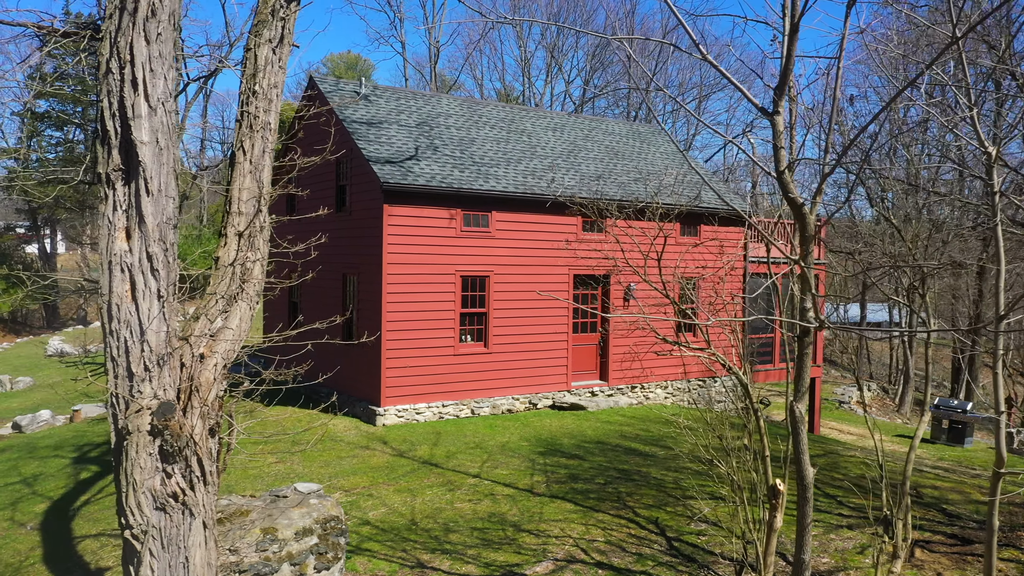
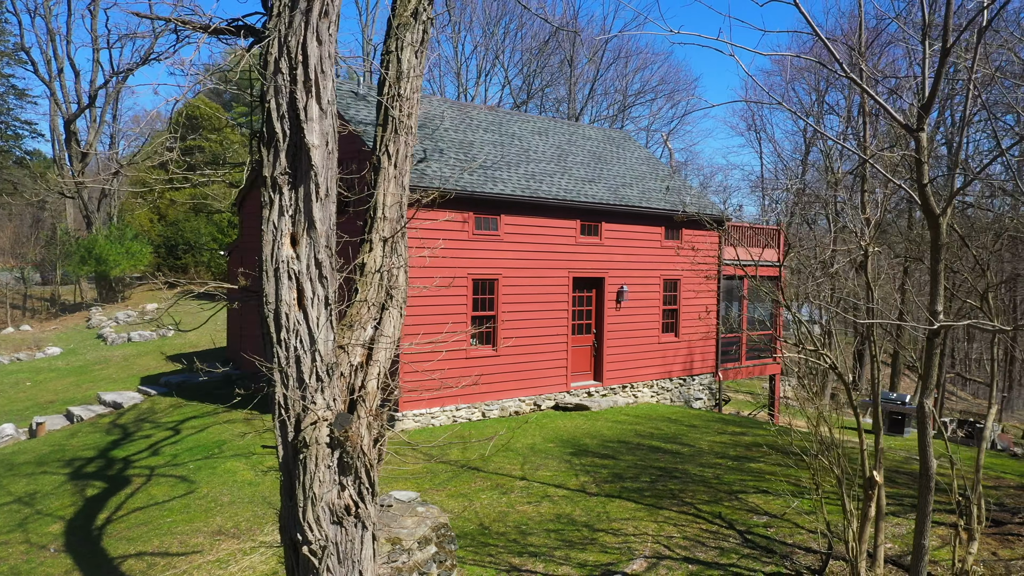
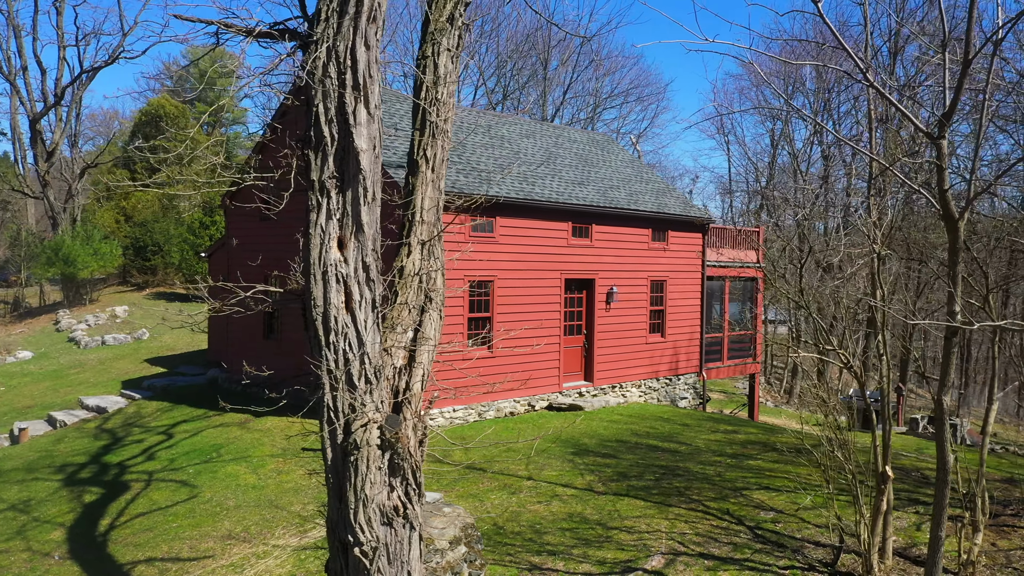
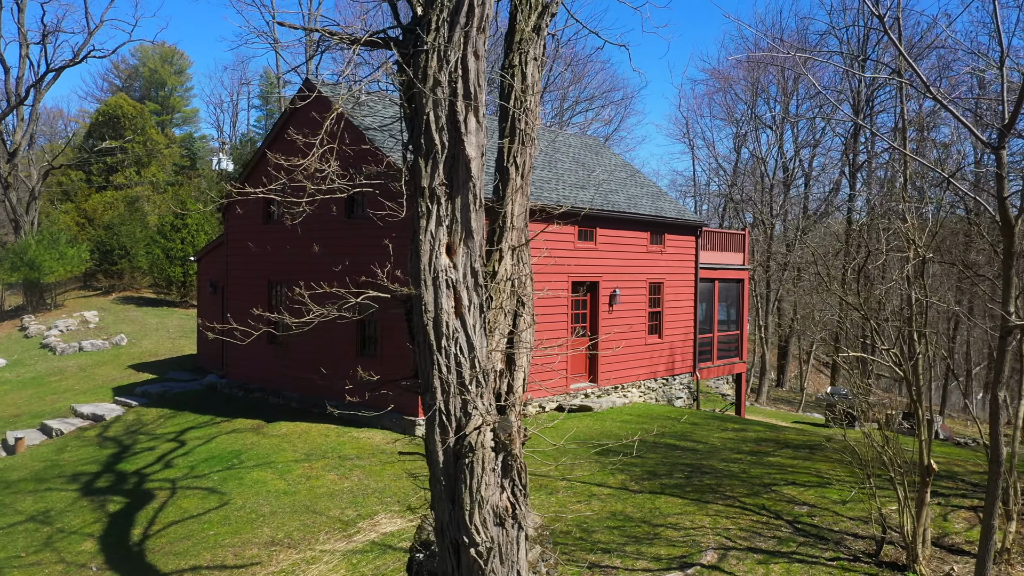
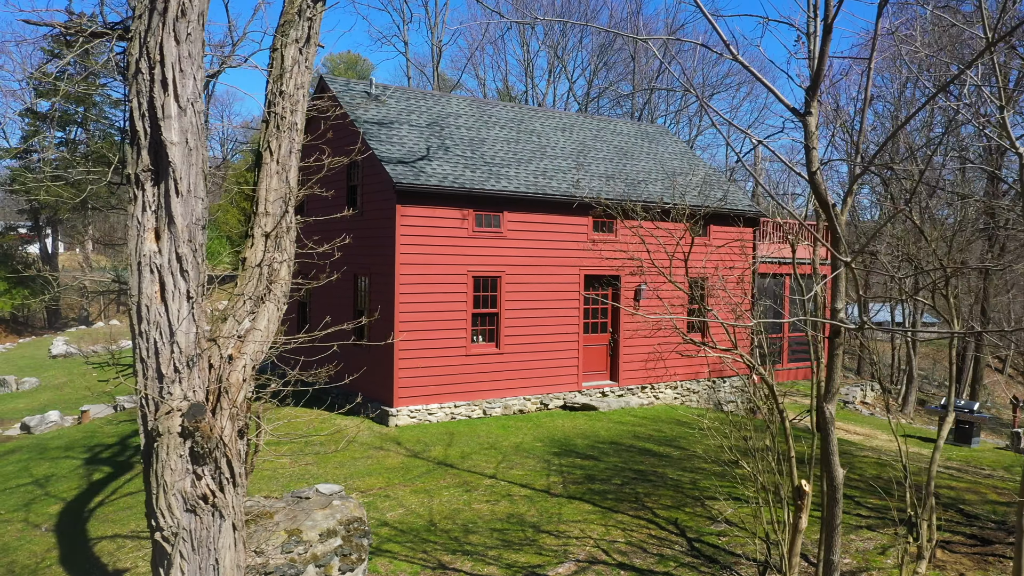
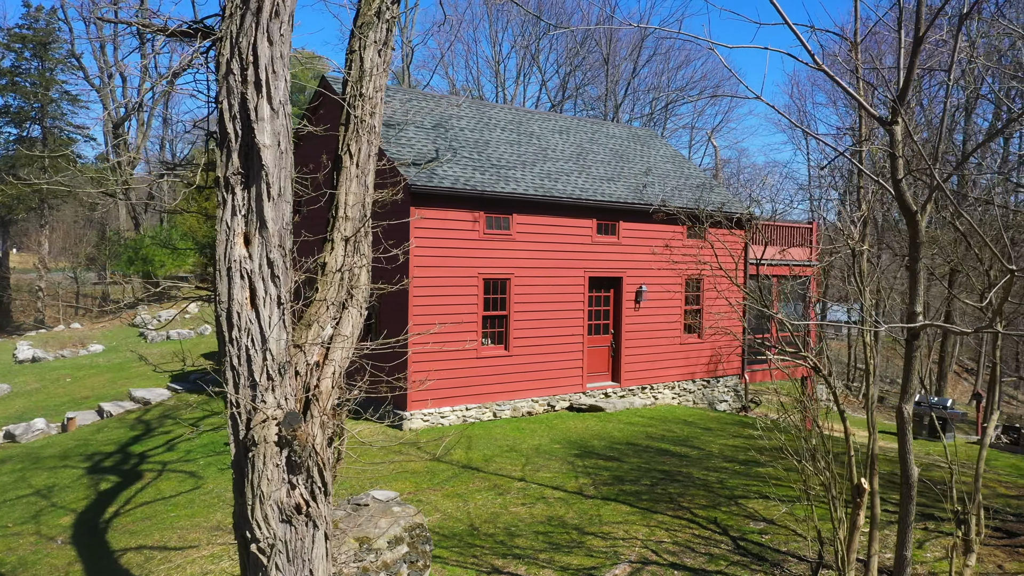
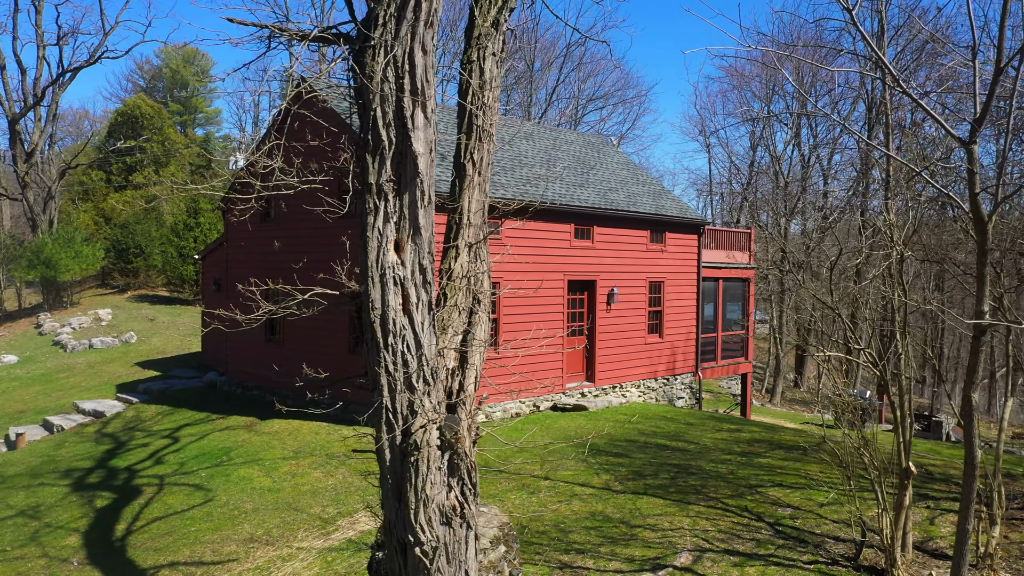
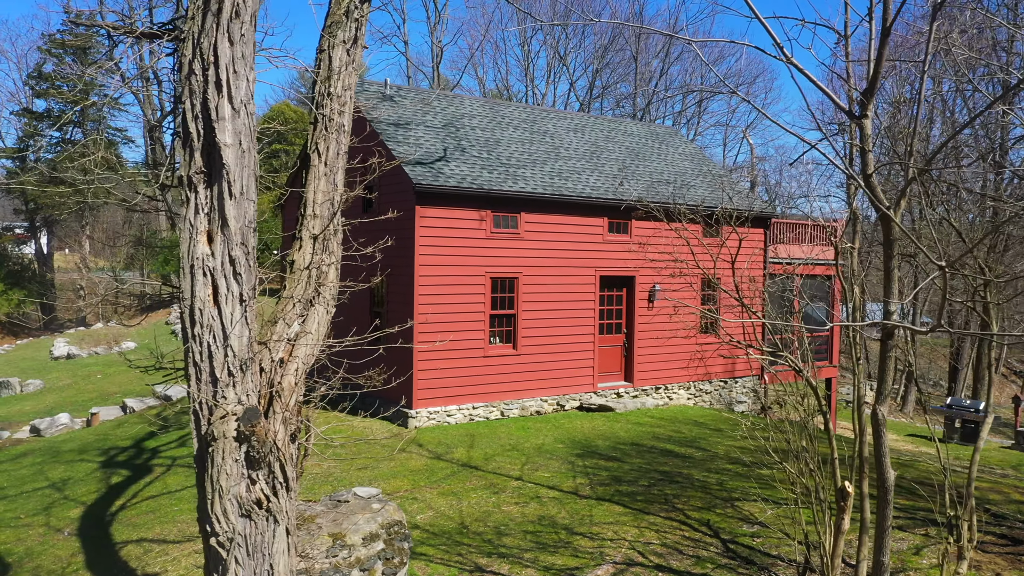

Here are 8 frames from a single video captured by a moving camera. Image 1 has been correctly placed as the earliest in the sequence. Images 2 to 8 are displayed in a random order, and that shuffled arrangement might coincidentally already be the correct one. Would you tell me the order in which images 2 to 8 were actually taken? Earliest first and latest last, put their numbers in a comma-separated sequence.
5, 8, 6, 2, 3, 7, 4
